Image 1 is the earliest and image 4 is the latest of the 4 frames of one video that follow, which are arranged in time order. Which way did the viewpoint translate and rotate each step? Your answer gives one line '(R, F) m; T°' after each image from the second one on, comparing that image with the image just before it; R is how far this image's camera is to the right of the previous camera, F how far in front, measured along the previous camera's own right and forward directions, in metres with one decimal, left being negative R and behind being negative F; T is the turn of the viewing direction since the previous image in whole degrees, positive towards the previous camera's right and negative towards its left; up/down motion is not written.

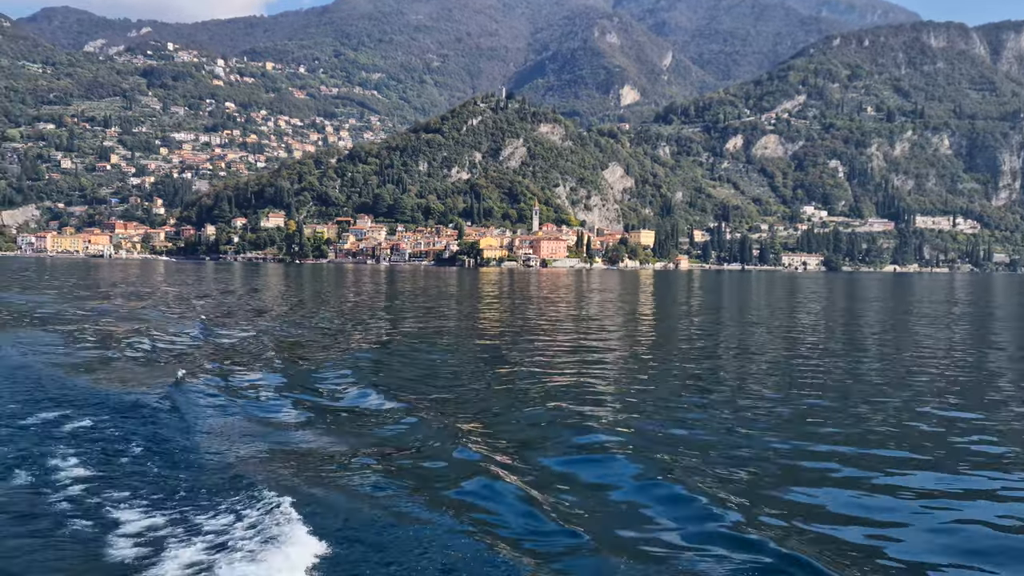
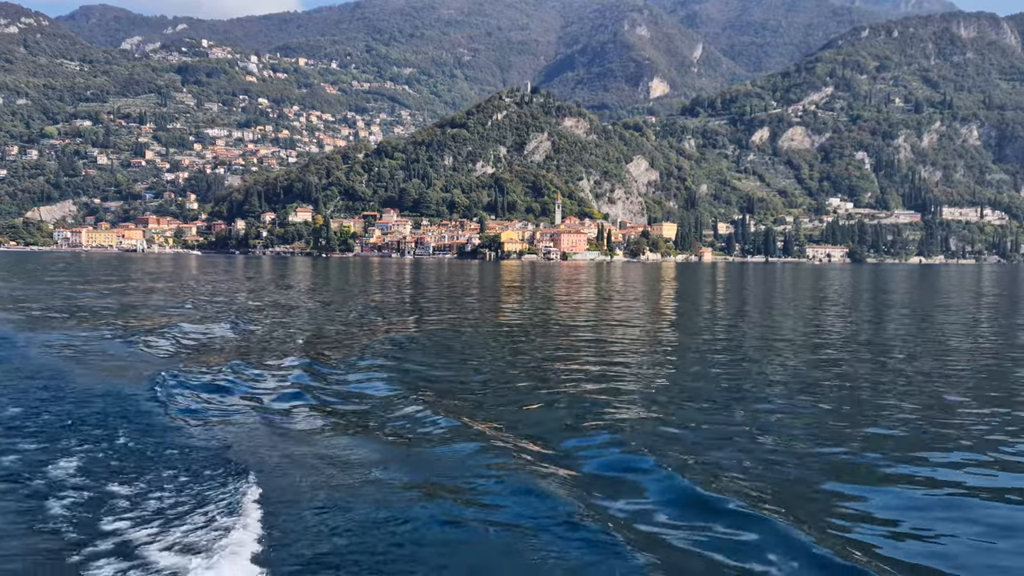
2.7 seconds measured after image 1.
(+0.9, -1.1) m; -2°
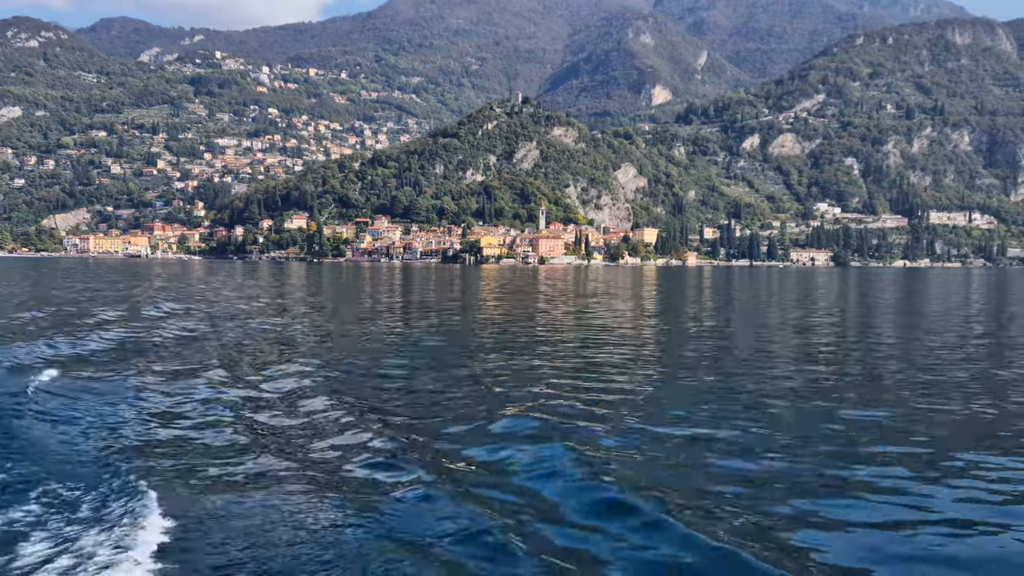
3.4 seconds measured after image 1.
(+3.7, -3.7) m; -1°
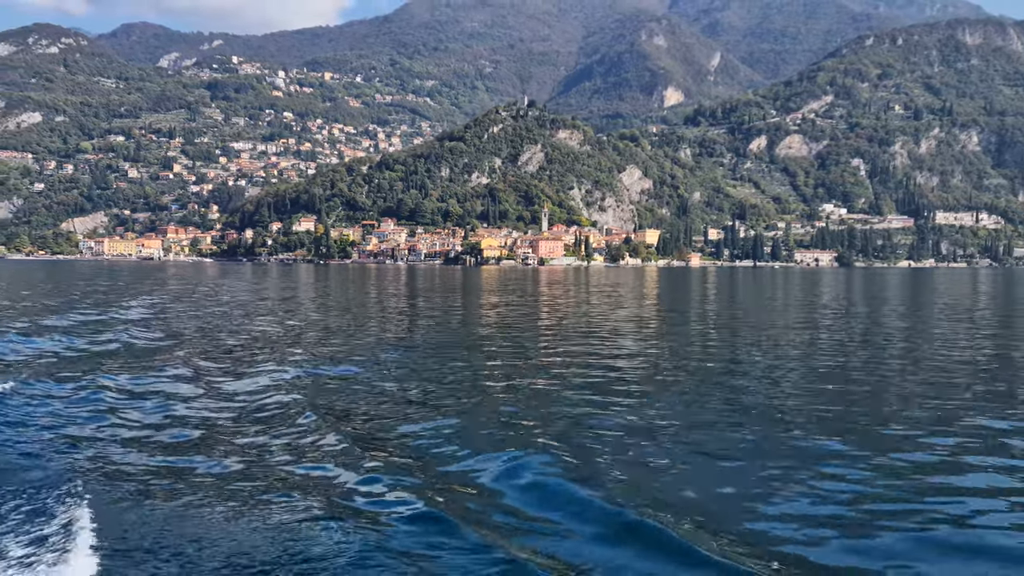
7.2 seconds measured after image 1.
(+1.9, -1.4) m; -1°
